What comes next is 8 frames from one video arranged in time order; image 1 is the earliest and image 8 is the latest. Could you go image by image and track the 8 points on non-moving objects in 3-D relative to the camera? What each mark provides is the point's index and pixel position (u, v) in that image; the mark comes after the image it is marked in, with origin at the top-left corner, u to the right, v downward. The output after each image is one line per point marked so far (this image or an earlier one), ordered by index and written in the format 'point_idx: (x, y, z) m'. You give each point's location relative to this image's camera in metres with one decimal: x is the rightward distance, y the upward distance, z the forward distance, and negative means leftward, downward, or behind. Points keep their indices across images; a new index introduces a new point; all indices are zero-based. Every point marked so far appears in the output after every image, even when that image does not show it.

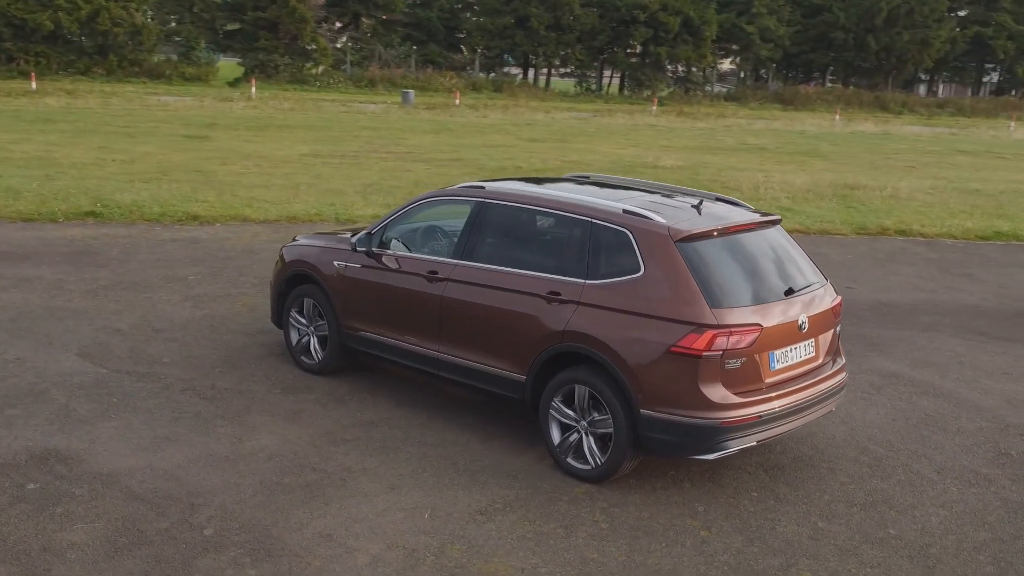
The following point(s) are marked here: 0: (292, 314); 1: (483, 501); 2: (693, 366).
0: (-1.5, -0.2, +7.6) m
1: (-0.1, -1.1, +5.6) m
2: (+0.9, -0.4, +5.3) m
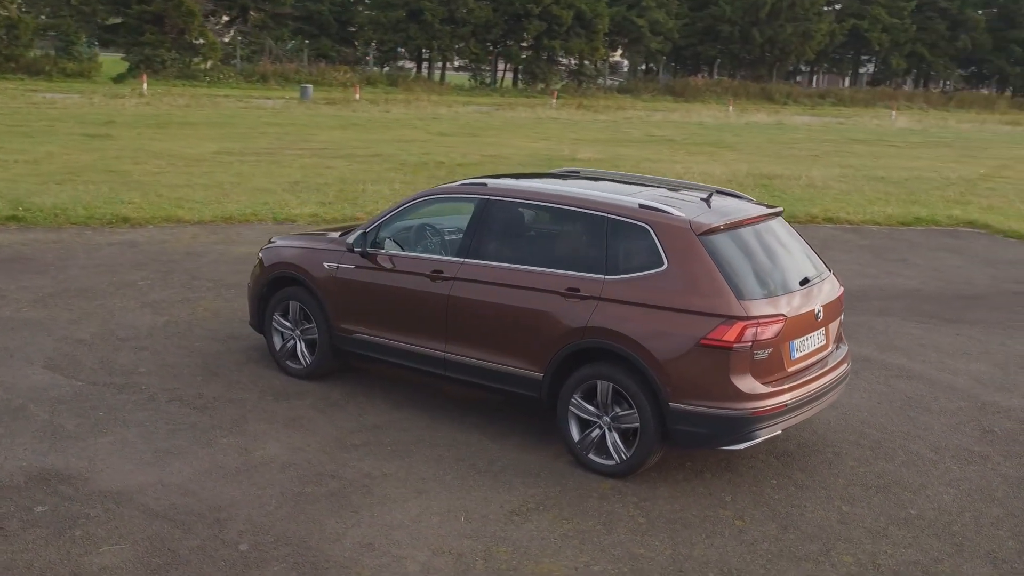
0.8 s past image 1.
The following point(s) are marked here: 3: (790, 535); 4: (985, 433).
0: (-1.6, -0.2, +7.4) m
1: (0.0, -1.1, +5.5) m
2: (+1.1, -0.4, +5.4) m
3: (+1.4, -1.2, +5.3) m
4: (+3.0, -0.9, +6.9) m
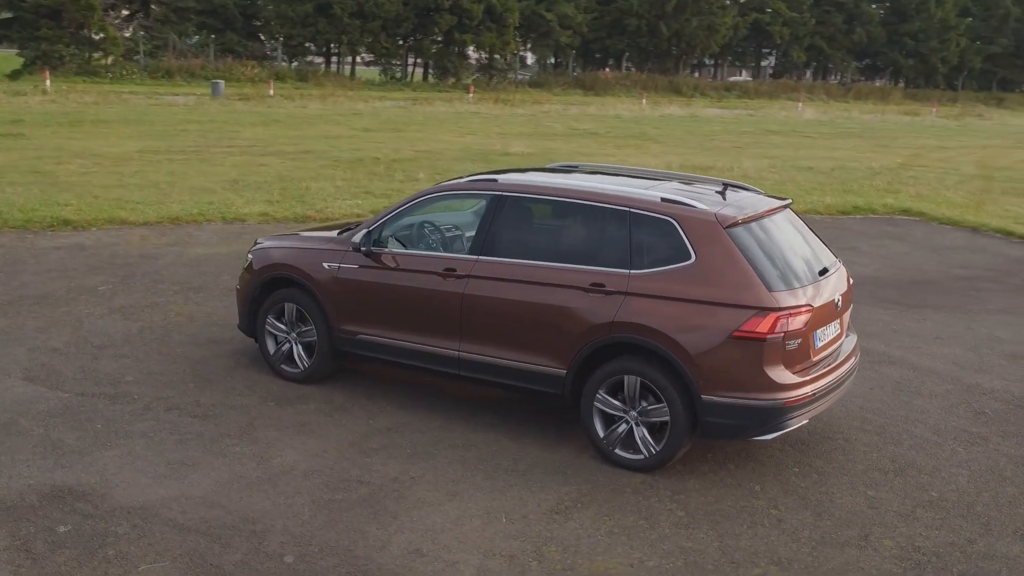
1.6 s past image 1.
0: (-1.6, -0.2, +7.2) m
1: (+0.2, -1.1, +5.5) m
2: (+1.2, -0.3, +5.4) m
3: (+1.6, -1.2, +5.4) m
4: (+3.1, -0.8, +7.1) m
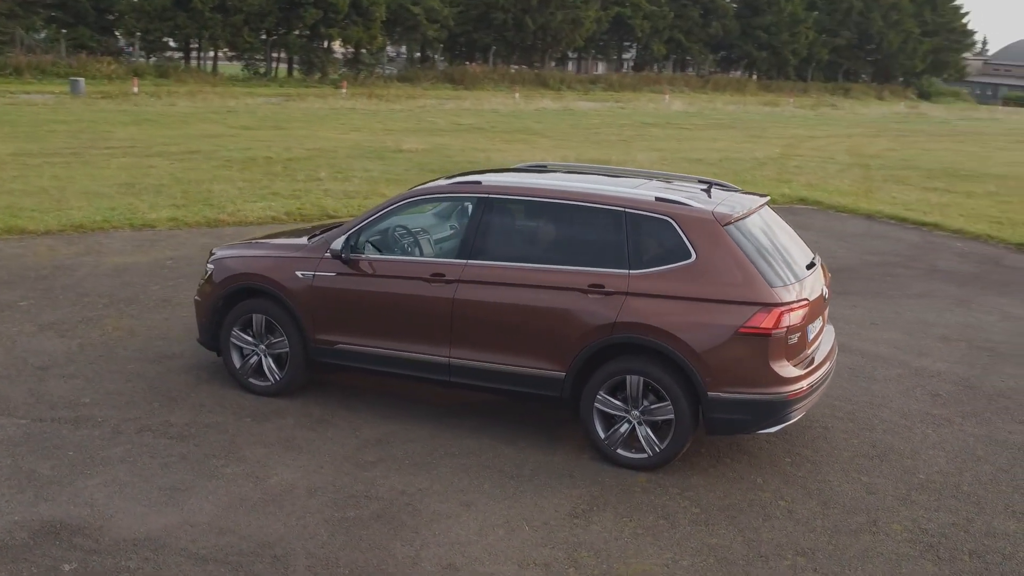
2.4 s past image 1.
0: (-1.8, -0.3, +6.9) m
1: (+0.3, -1.1, +5.5) m
2: (+1.3, -0.3, +5.5) m
3: (+1.7, -1.1, +5.5) m
4: (+2.9, -0.7, +7.4) m
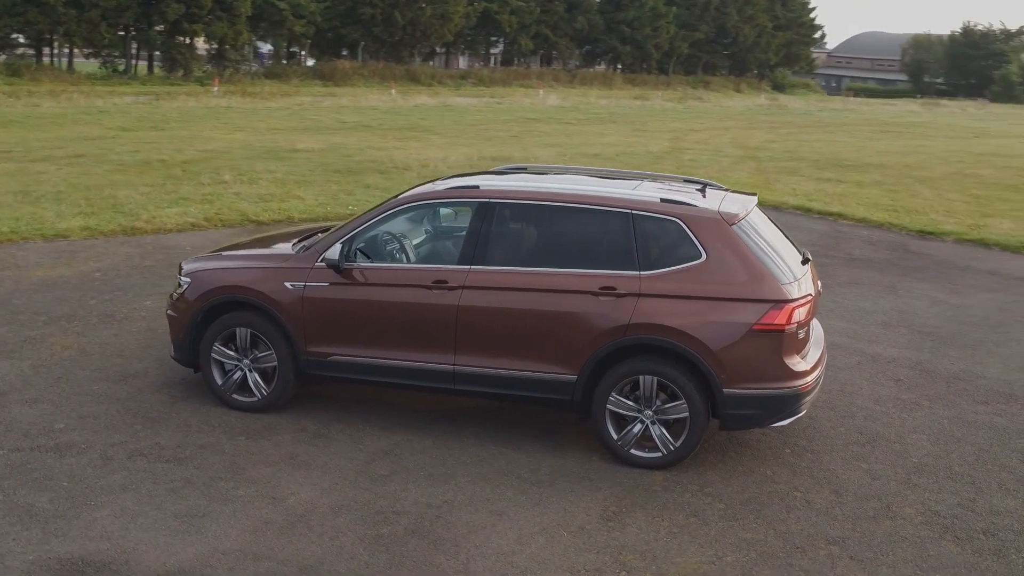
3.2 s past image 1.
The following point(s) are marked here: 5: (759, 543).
0: (-1.8, -0.4, +6.6) m
1: (+0.4, -1.1, +5.5) m
2: (+1.4, -0.3, +5.7) m
3: (+1.8, -1.1, +5.7) m
4: (+2.8, -0.7, +7.7) m
5: (+1.2, -1.2, +5.2) m
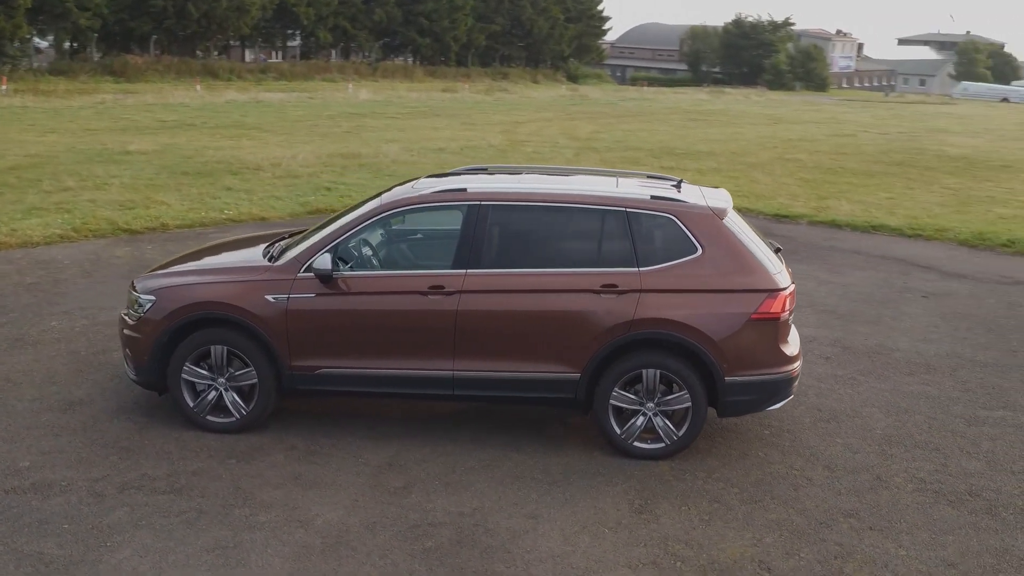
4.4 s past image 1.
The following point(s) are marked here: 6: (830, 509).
0: (-1.9, -0.5, +6.3) m
1: (+0.6, -1.1, +5.6) m
2: (+1.4, -0.2, +5.9) m
3: (+1.9, -1.0, +6.1) m
4: (+2.4, -0.5, +8.2) m
5: (+1.4, -1.2, +5.4) m
6: (+1.6, -1.1, +5.6) m
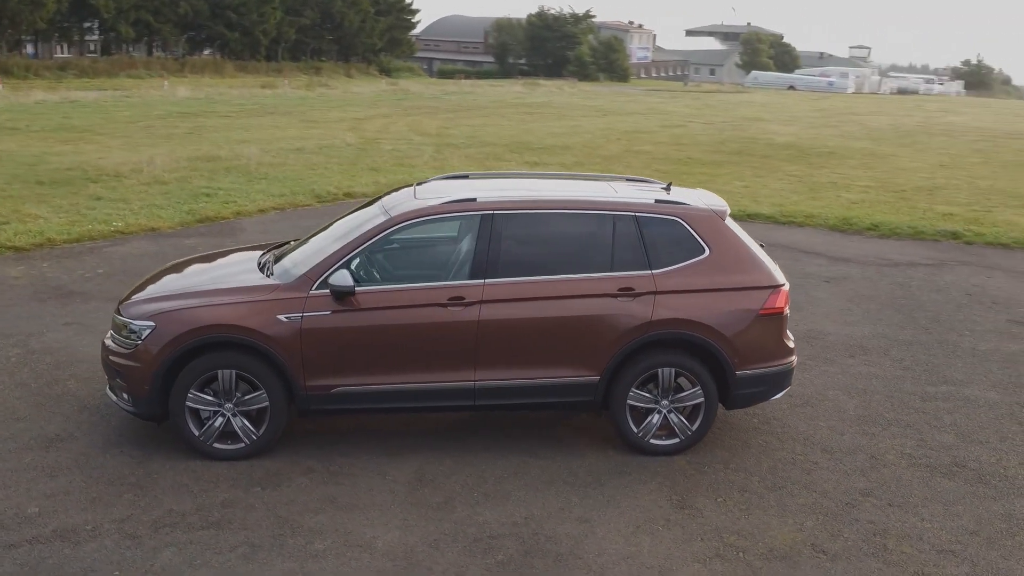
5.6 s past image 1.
0: (-1.8, -0.6, +6.0) m
1: (+0.8, -1.1, +5.7) m
2: (+1.5, -0.2, +6.3) m
3: (+2.0, -1.0, +6.5) m
4: (+2.1, -0.5, +8.7) m
5: (+1.6, -1.2, +5.7) m
6: (+1.8, -1.1, +6.0) m
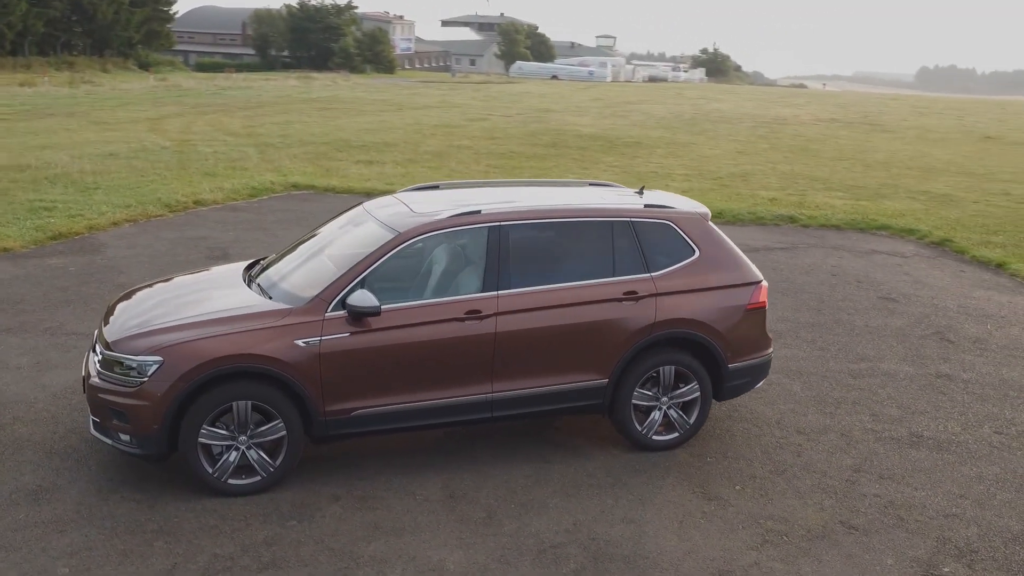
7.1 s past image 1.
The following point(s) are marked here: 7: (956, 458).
0: (-1.6, -0.7, +5.7) m
1: (+1.0, -1.1, +6.0) m
2: (+1.5, -0.2, +6.6) m
3: (+1.9, -0.9, +7.0) m
4: (+1.6, -0.4, +9.1) m
5: (+1.8, -1.1, +6.2) m
6: (+1.9, -1.1, +6.4) m
7: (+2.7, -1.1, +6.7) m
